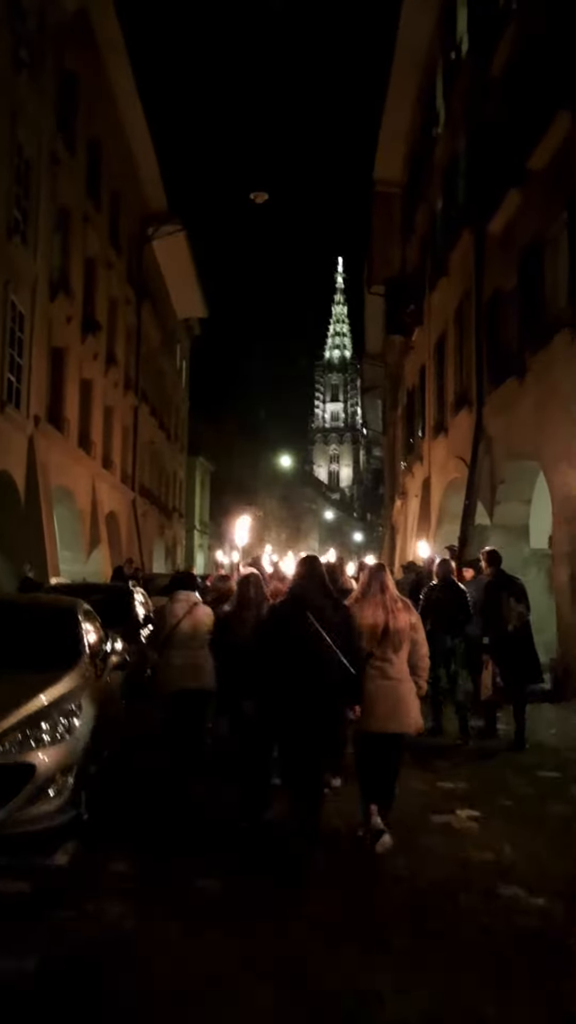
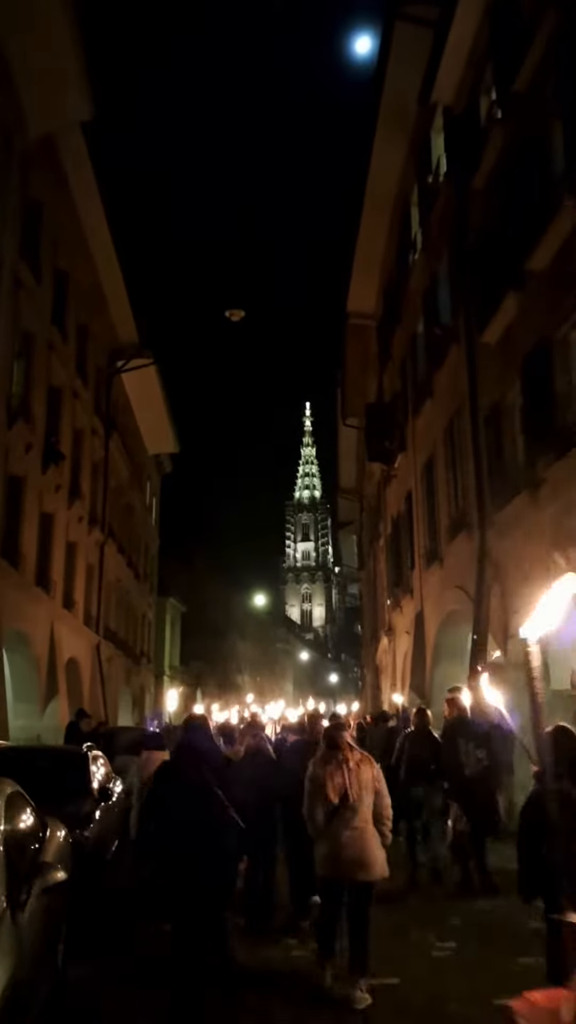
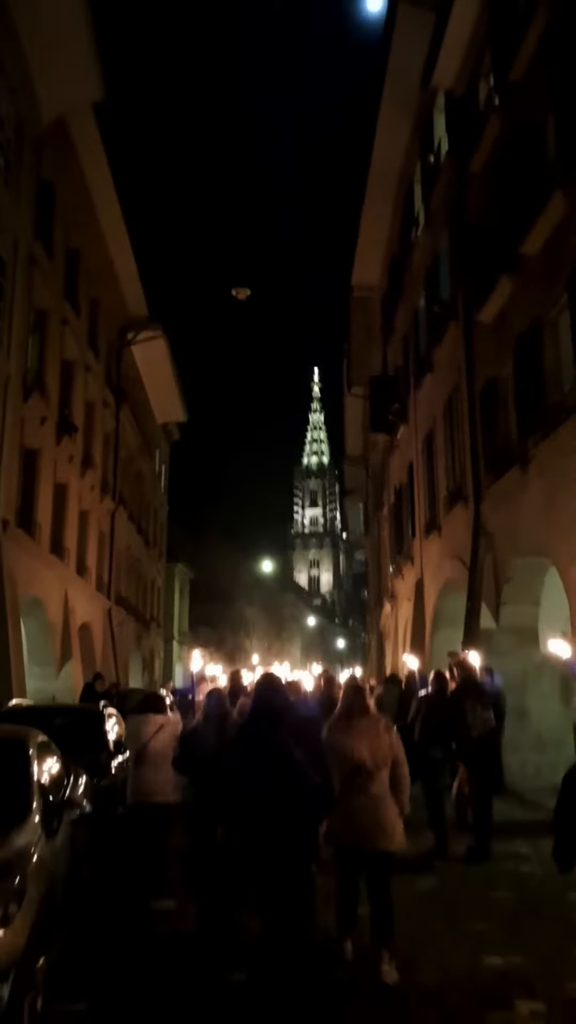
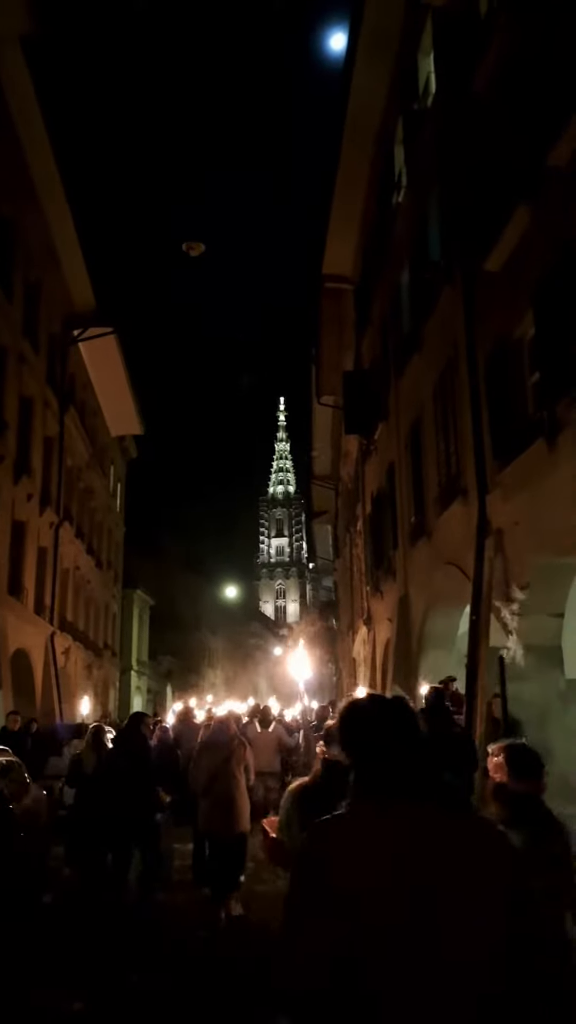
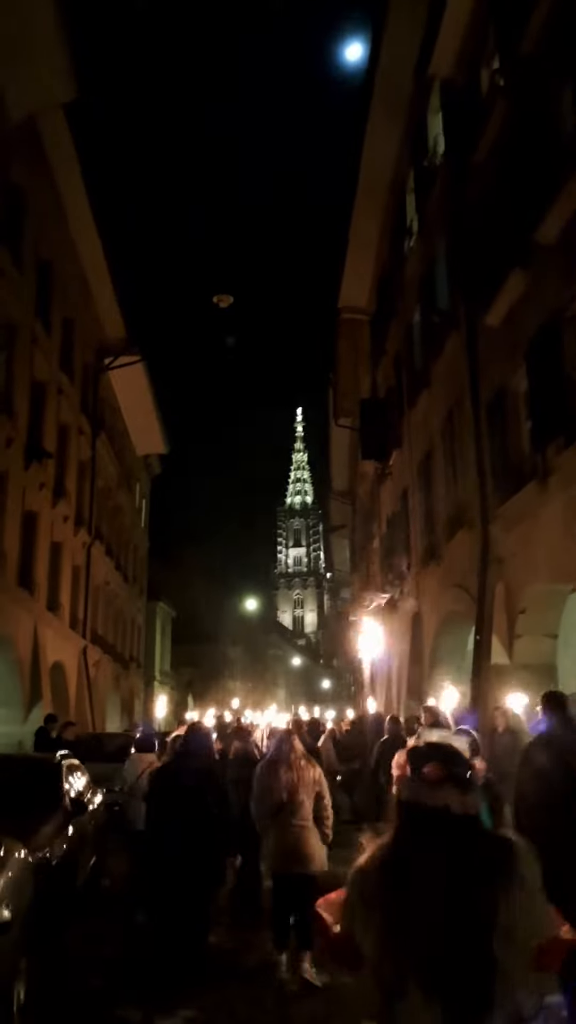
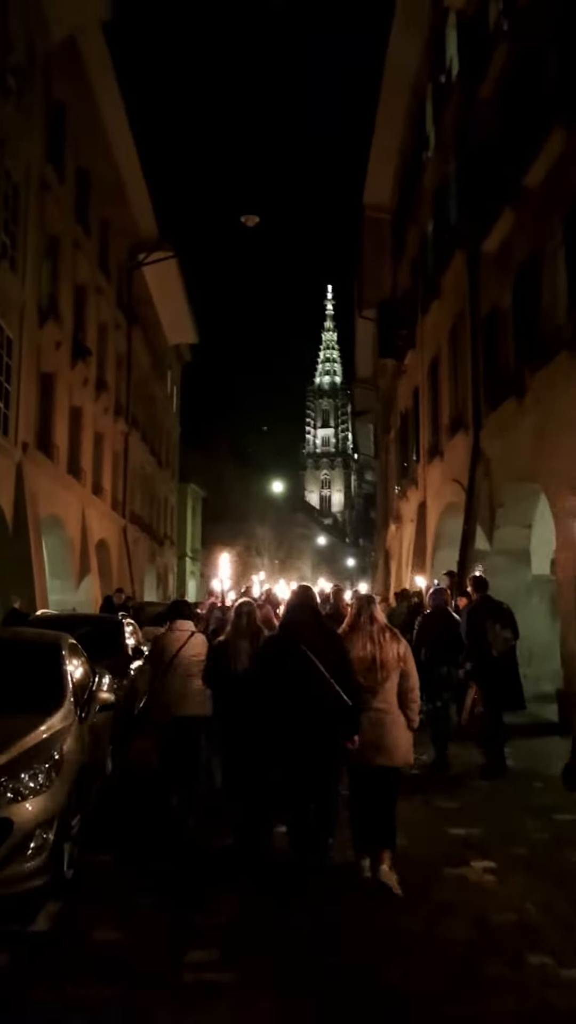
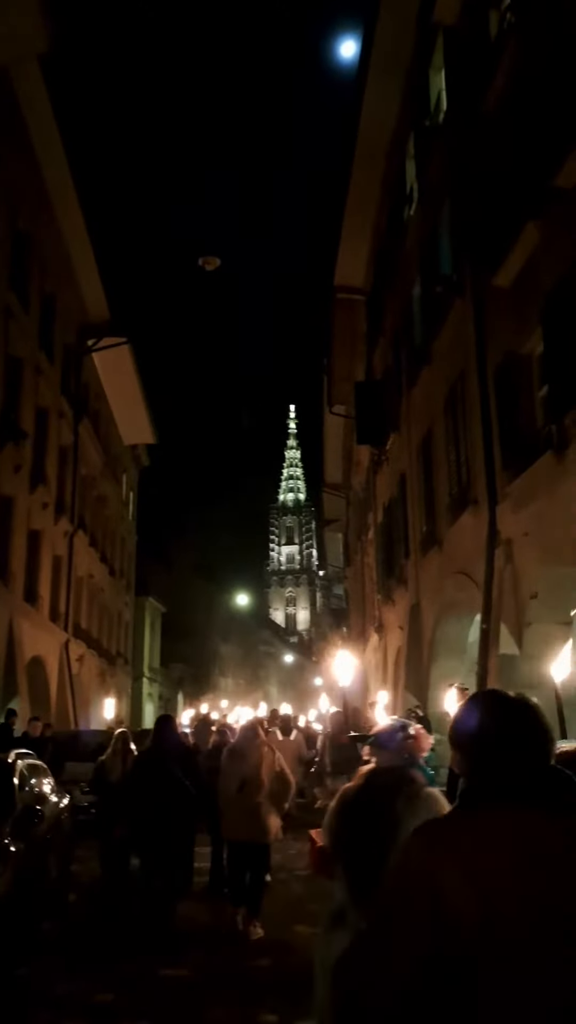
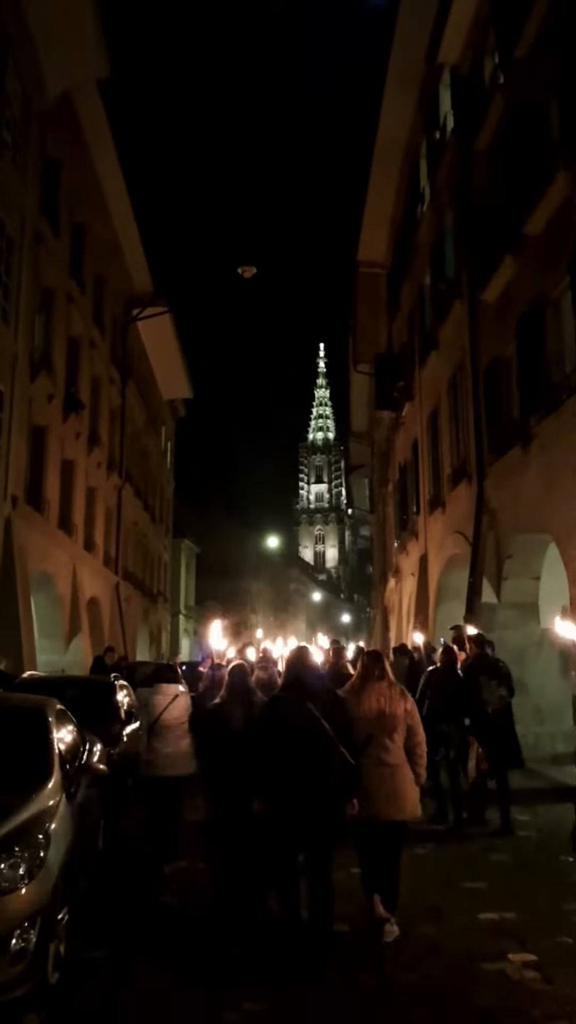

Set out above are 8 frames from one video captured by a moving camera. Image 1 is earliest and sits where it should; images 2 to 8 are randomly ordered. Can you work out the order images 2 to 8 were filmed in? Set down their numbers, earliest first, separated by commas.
6, 8, 3, 2, 5, 7, 4
